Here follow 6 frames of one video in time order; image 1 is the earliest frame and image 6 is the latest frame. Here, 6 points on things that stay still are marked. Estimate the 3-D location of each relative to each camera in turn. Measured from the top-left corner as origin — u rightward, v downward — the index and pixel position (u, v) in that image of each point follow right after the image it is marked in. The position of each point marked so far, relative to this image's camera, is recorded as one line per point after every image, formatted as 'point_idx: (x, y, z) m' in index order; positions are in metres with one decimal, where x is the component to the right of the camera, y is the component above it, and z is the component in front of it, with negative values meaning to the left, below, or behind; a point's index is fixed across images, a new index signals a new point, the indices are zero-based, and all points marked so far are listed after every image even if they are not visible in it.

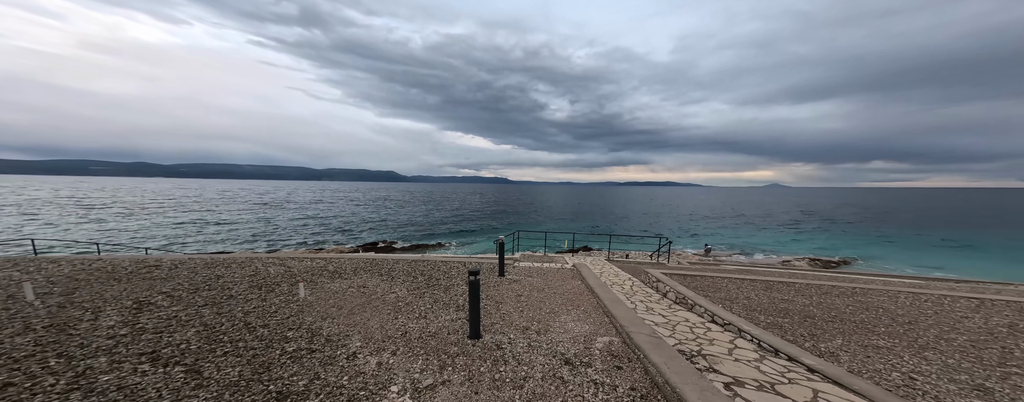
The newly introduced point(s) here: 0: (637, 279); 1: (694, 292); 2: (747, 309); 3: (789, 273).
0: (+4.3, -2.7, +8.9) m
1: (+4.9, -2.4, +6.9) m
2: (+5.6, -2.4, +6.1) m
3: (+12.6, -3.3, +12.1) m
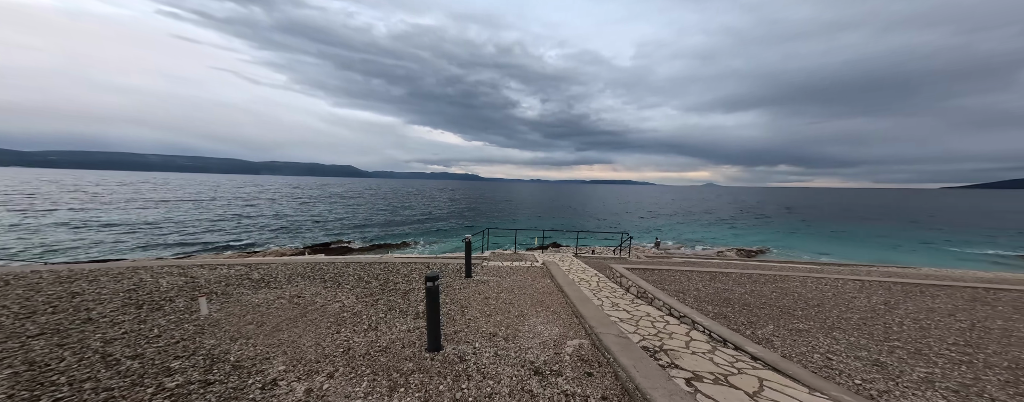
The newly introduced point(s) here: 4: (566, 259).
0: (+3.2, -2.6, +9.2) m
1: (+4.0, -2.4, +7.3) m
2: (+4.8, -2.4, +6.6) m
3: (+11.1, -3.3, +13.4) m
4: (+2.6, -2.8, +12.3) m
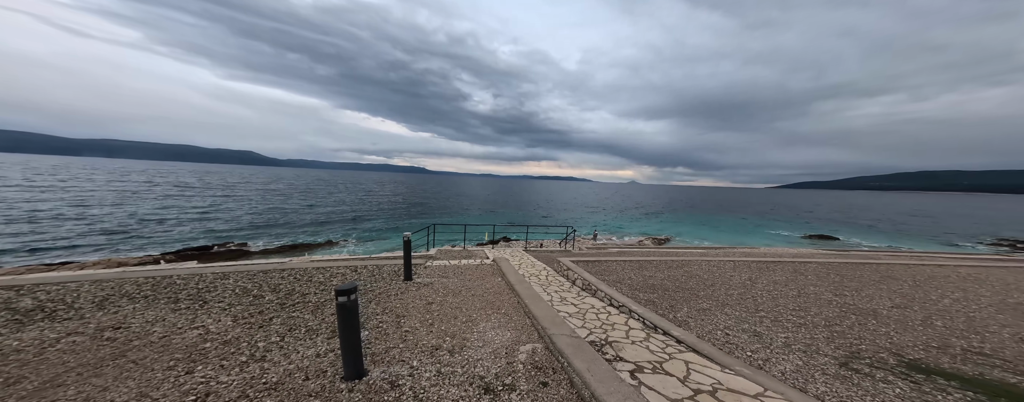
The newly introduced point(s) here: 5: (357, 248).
0: (+1.3, -2.5, +9.3) m
1: (+2.5, -2.3, +7.6) m
2: (+3.4, -2.3, +7.1) m
3: (+8.1, -3.0, +15.0) m
4: (+0.1, -2.5, +12.2) m
5: (-11.6, -3.5, +19.2) m
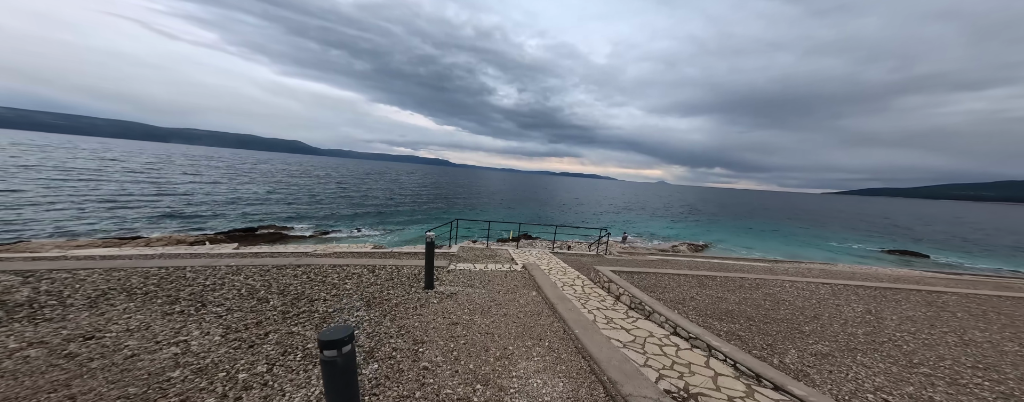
0: (+2.4, -2.4, +8.2) m
1: (+3.4, -2.3, +6.4) m
2: (+4.3, -2.4, +5.8) m
3: (+9.6, -3.2, +13.3) m
4: (+1.4, -2.4, +11.2) m
5: (-9.6, -2.9, +19.2) m
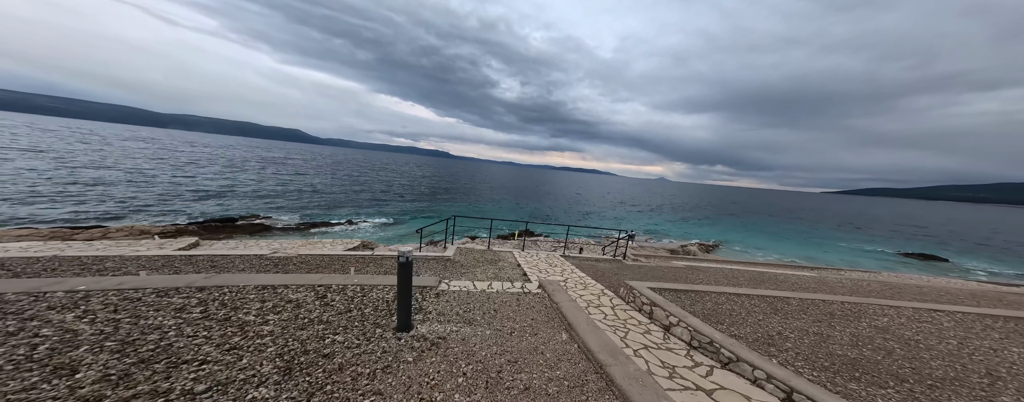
0: (+2.6, -2.3, +6.4) m
1: (+3.6, -2.3, +4.6) m
2: (+4.5, -2.4, +4.0) m
3: (+9.9, -3.1, +11.6) m
4: (+1.6, -2.2, +9.5) m
5: (-9.4, -2.2, +17.5) m
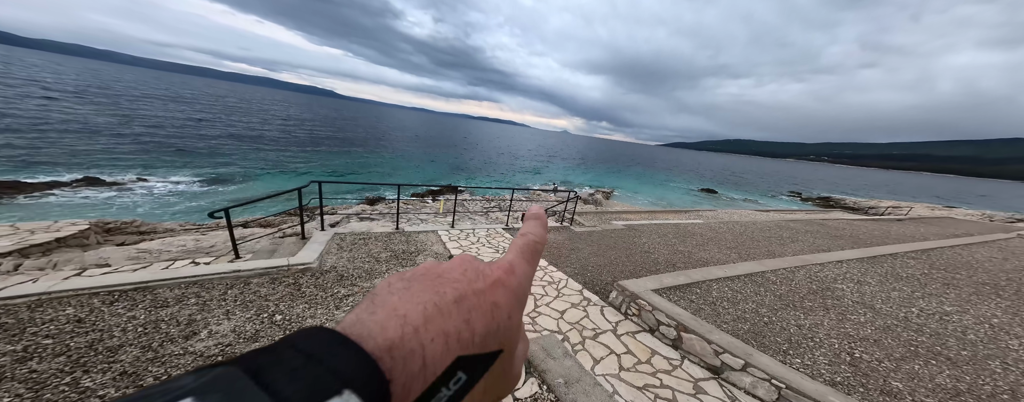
0: (+1.6, -1.7, +4.3) m
1: (+3.2, -1.9, +2.9) m
2: (+4.2, -2.0, +2.6) m
3: (+6.8, -1.2, +11.5) m
4: (-0.3, -1.1, +6.8) m
5: (-13.3, -0.3, +10.8) m
